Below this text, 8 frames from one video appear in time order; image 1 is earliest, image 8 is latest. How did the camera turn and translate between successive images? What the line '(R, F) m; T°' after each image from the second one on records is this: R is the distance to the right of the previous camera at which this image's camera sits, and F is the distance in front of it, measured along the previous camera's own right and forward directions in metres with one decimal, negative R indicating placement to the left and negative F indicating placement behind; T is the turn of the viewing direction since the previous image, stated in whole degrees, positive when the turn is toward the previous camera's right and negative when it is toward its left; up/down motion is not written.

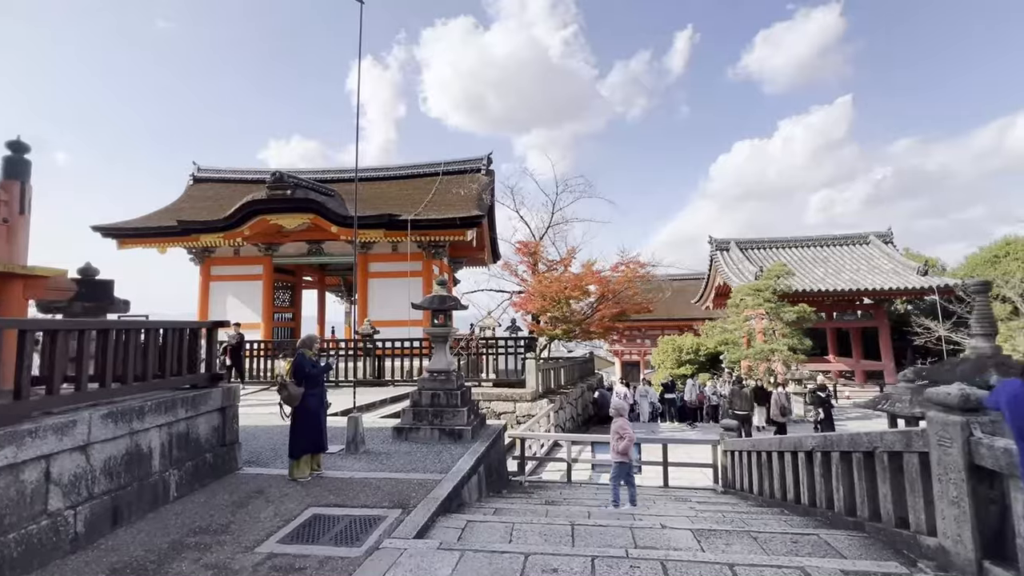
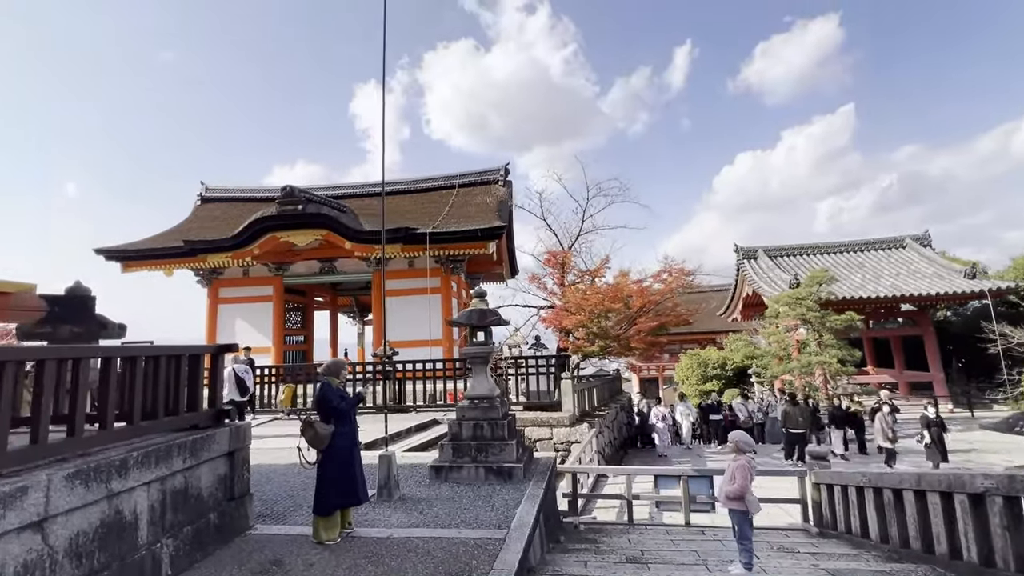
(-0.5, +0.9) m; -1°
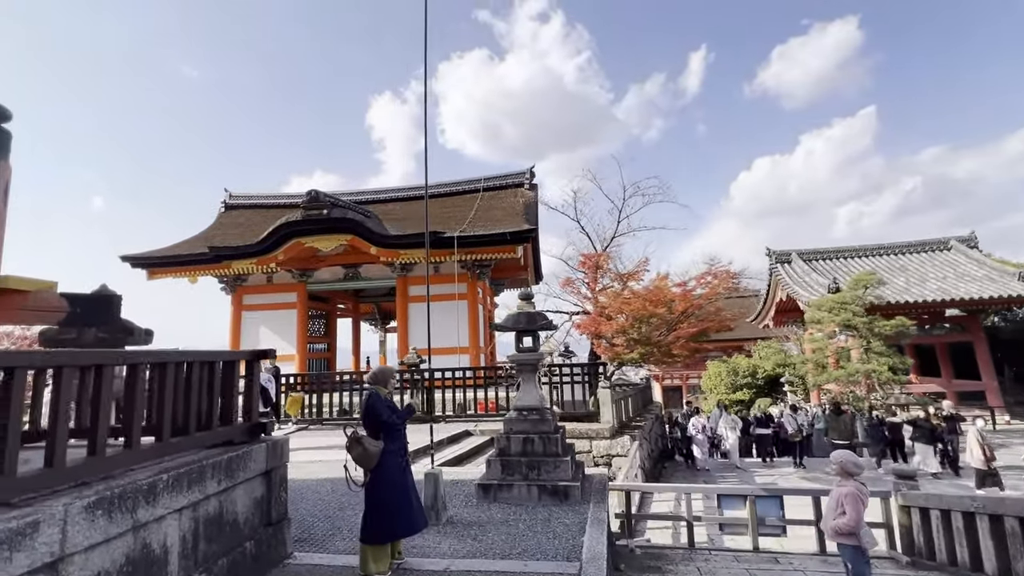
(-0.4, +0.5) m; -2°
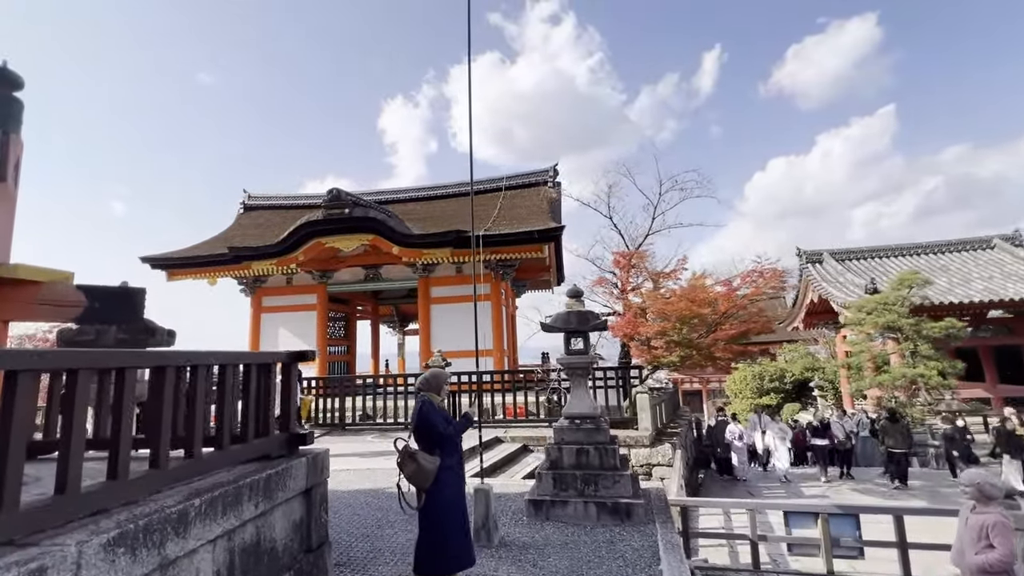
(-0.4, +0.4) m; -1°
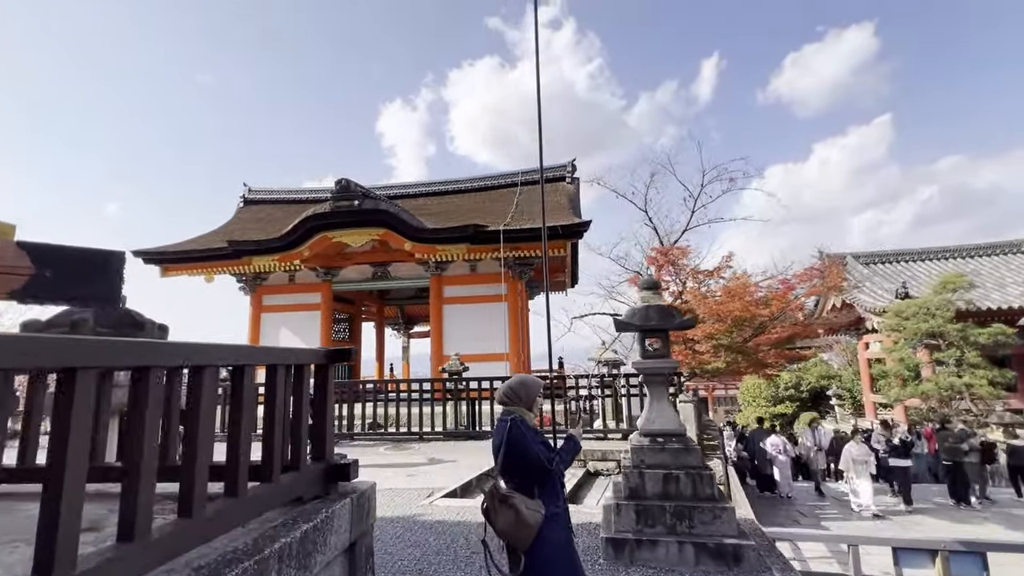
(-0.6, +0.8) m; 0°
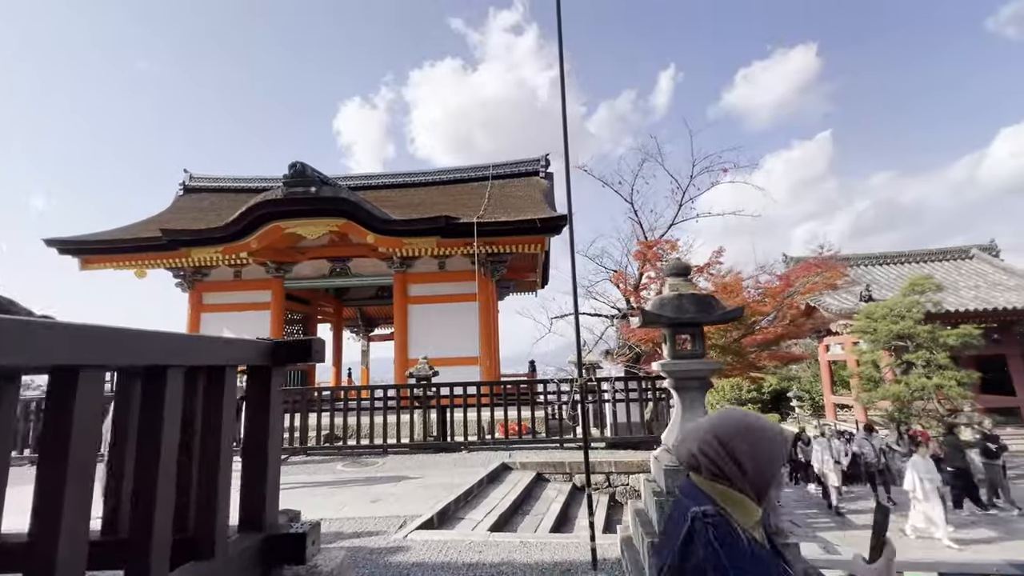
(-0.3, +0.8) m; +5°
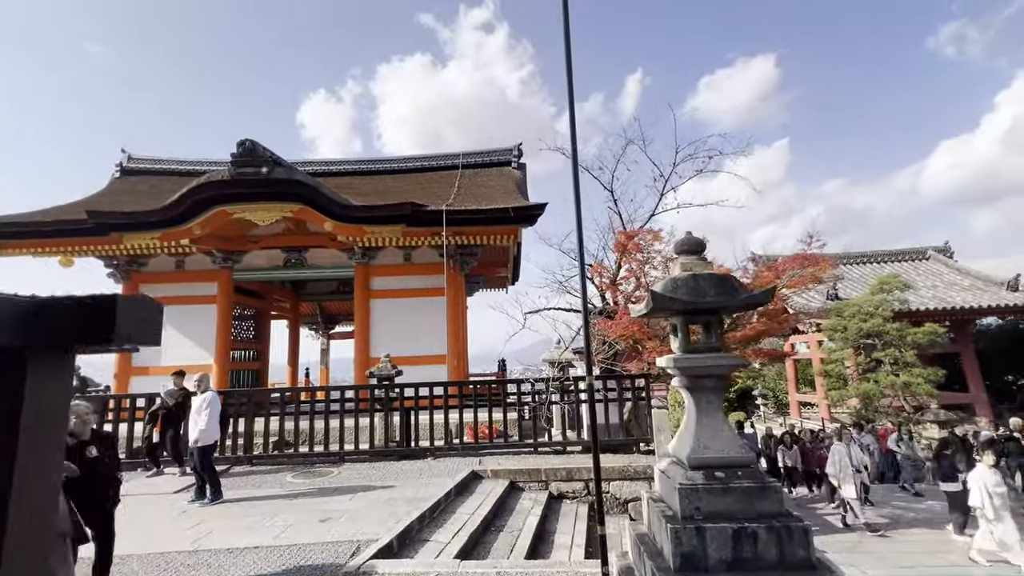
(-0.1, +0.6) m; +4°
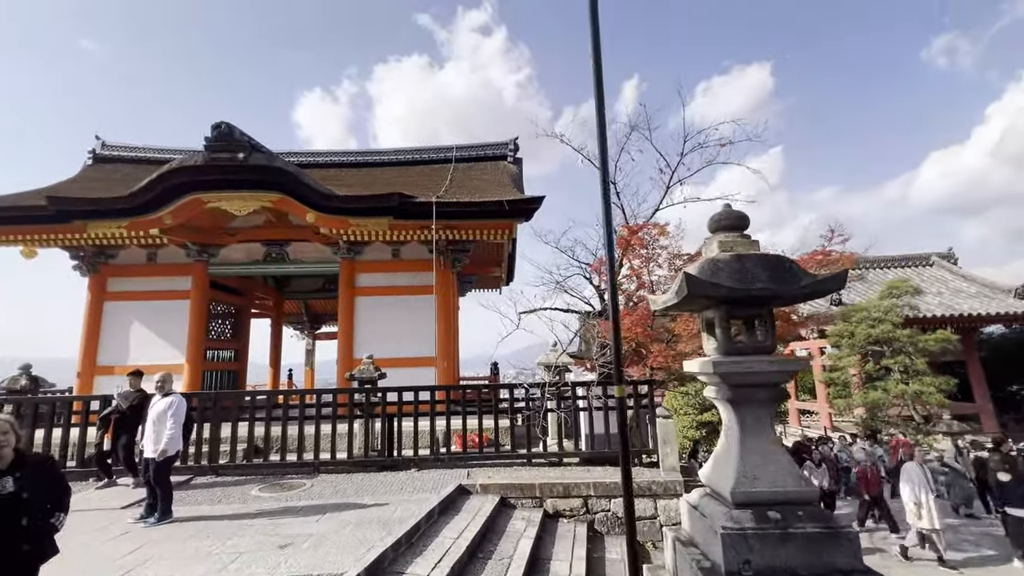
(0.0, +0.6) m; +1°
